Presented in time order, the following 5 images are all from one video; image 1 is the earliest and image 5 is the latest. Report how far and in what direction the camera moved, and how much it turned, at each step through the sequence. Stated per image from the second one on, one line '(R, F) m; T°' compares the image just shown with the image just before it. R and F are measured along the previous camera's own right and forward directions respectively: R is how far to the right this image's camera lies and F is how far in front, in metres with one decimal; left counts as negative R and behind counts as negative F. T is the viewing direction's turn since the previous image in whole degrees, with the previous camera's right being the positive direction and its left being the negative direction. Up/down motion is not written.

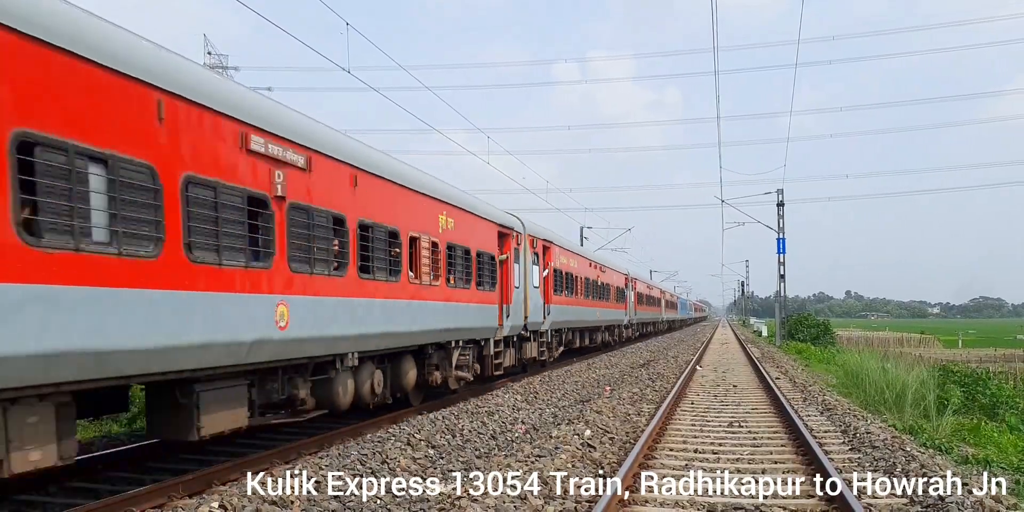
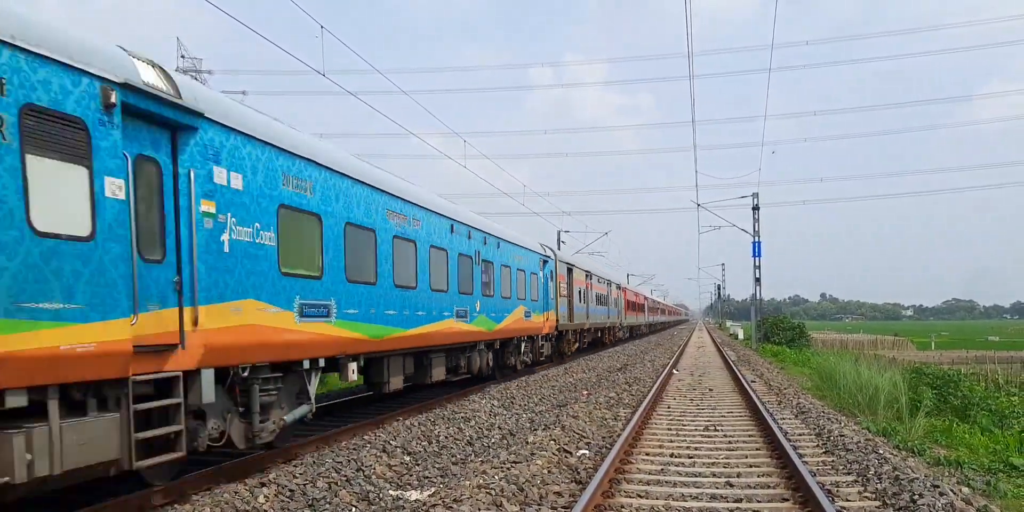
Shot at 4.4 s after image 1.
(+0.1, 0.0) m; +1°
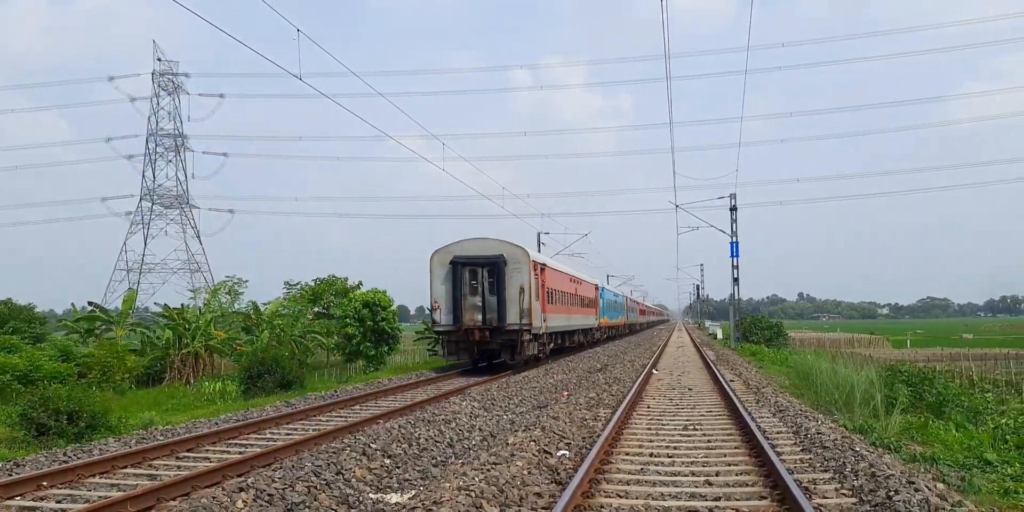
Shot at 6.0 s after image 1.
(+0.1, 0.0) m; +1°
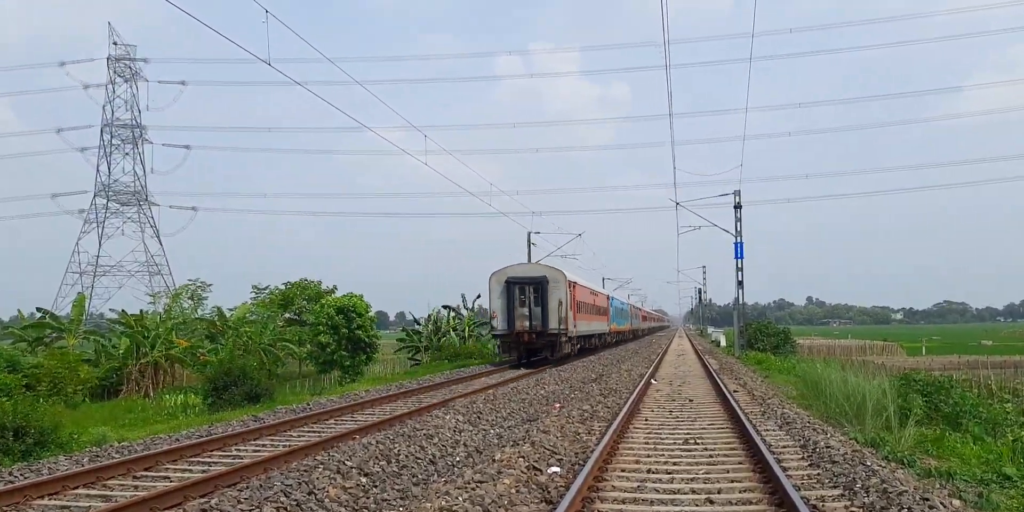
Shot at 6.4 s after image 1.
(+0.1, +0.7) m; 0°
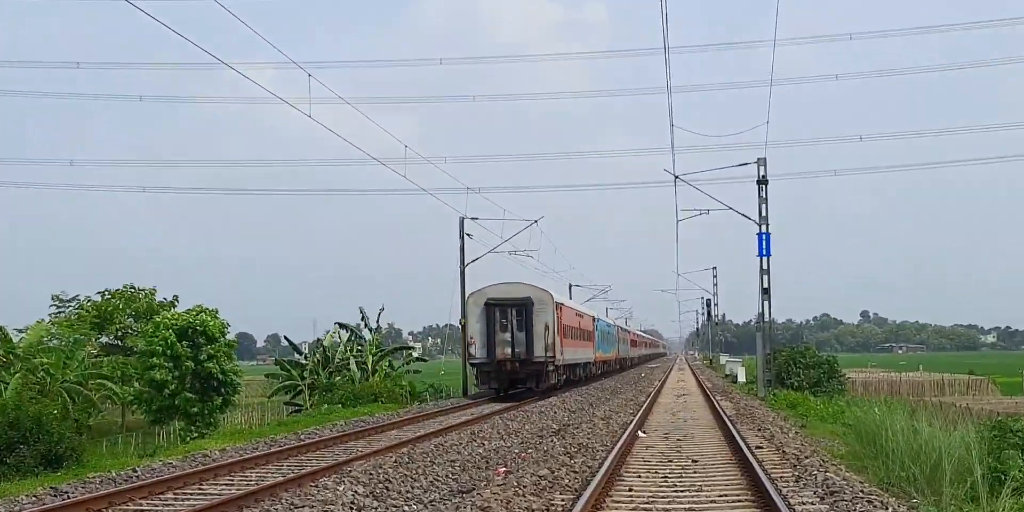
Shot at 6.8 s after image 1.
(+0.7, +2.7) m; -1°
